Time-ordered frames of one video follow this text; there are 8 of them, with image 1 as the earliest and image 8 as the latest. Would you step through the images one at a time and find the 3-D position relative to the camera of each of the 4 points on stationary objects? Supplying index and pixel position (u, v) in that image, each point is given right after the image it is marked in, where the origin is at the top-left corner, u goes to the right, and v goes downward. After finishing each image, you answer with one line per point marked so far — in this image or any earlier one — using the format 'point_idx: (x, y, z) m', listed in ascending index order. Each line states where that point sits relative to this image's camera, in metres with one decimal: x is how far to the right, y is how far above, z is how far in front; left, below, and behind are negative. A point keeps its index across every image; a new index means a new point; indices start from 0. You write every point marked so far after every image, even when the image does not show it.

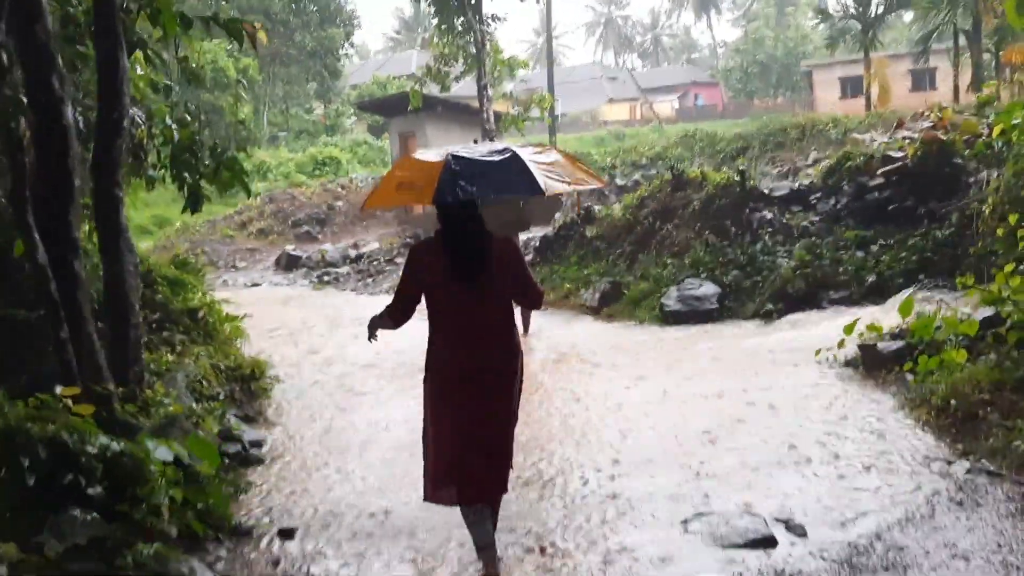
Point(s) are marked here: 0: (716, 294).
0: (+2.3, -0.1, +9.9) m
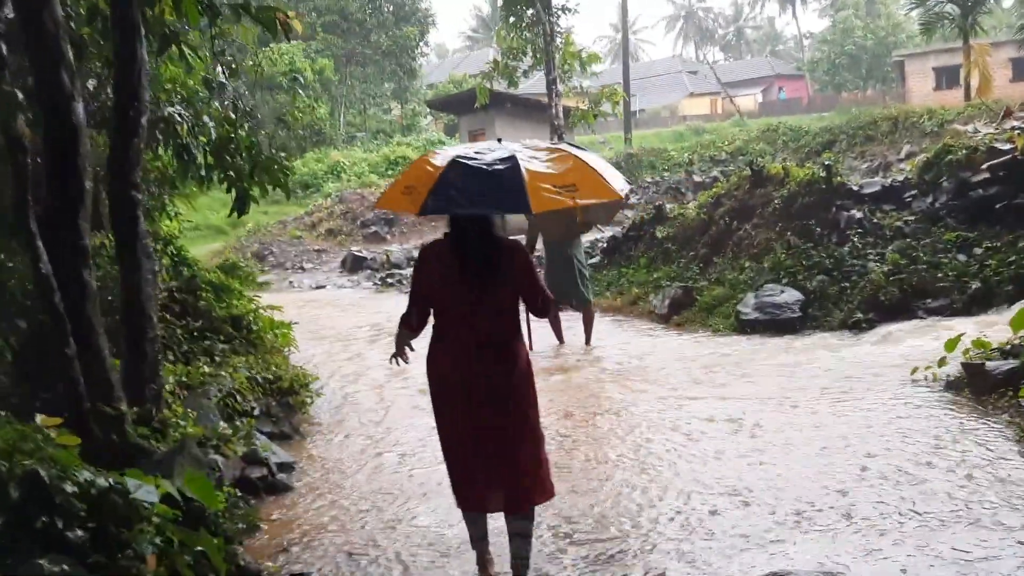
0: (+2.9, -0.1, +9.1) m
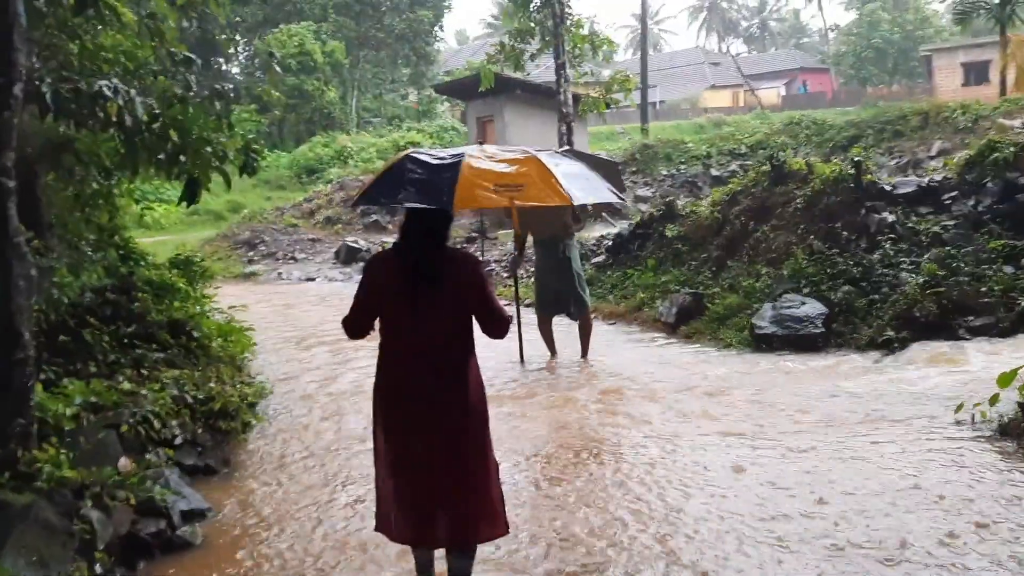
0: (+2.8, -0.2, +8.0) m
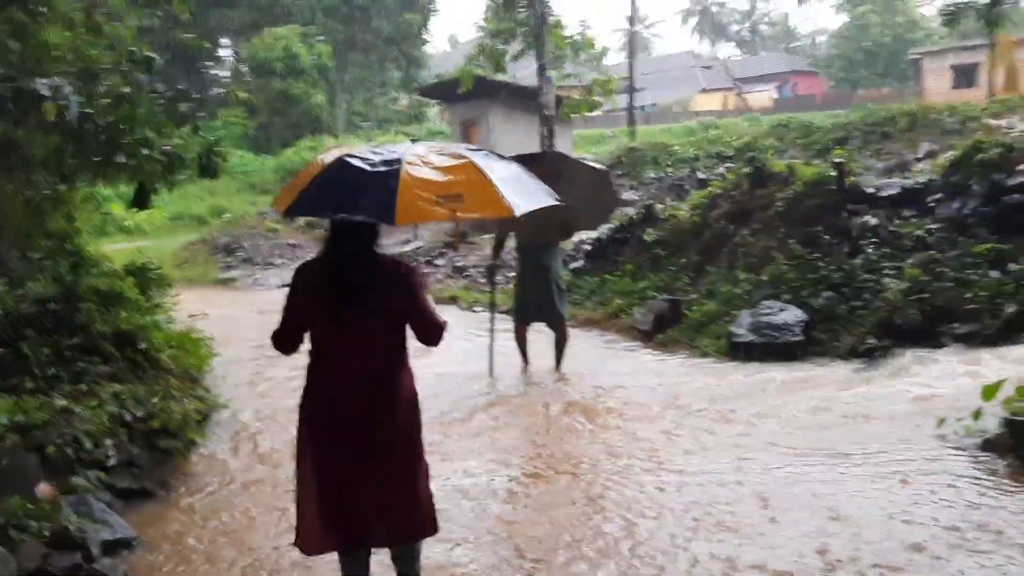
0: (+2.5, -0.3, +7.8) m
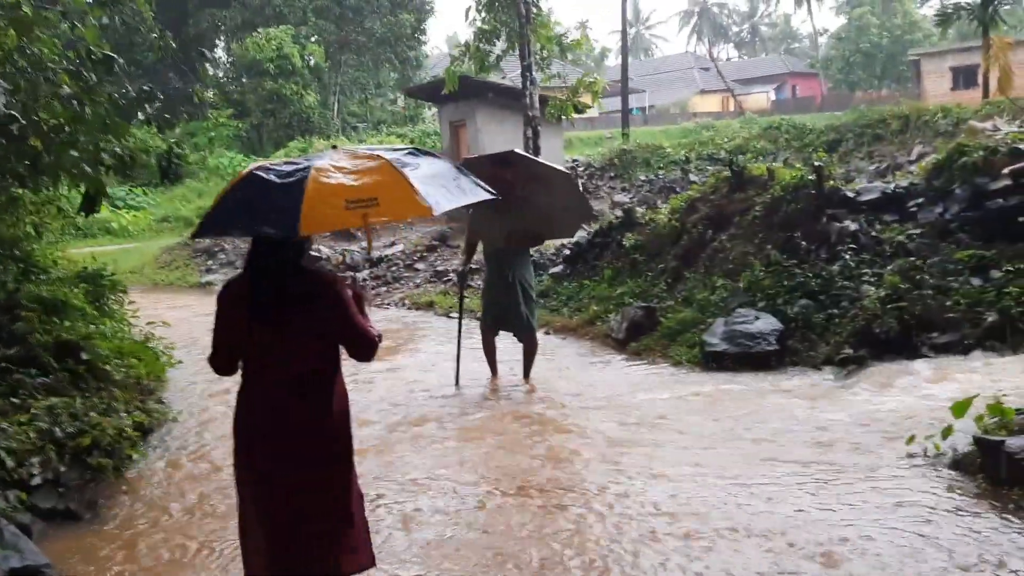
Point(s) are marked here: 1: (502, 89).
0: (+2.2, -0.4, +7.5) m
1: (-0.2, +4.3, +19.1) m
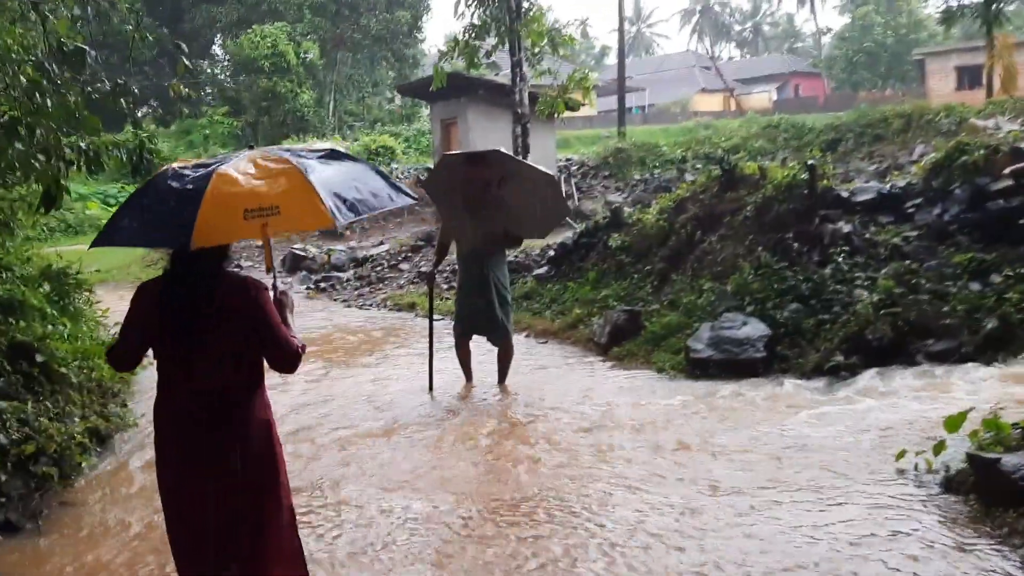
0: (+2.0, -0.4, +7.2) m
1: (-0.4, +4.3, +18.8) m
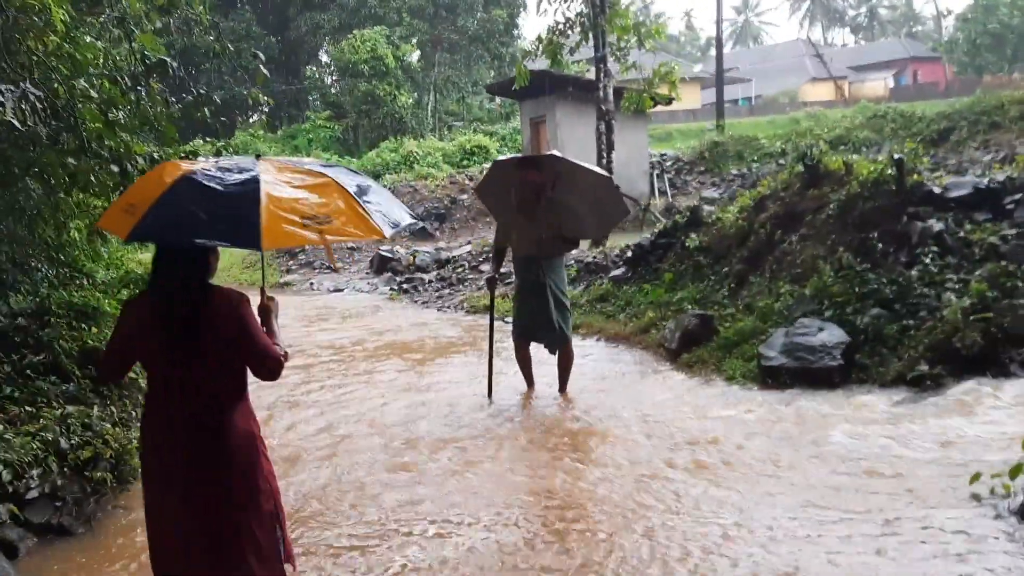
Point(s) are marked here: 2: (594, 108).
0: (+2.5, -0.4, +6.8) m
1: (+1.5, +4.3, +18.6) m
2: (+1.9, +3.9, +19.0) m
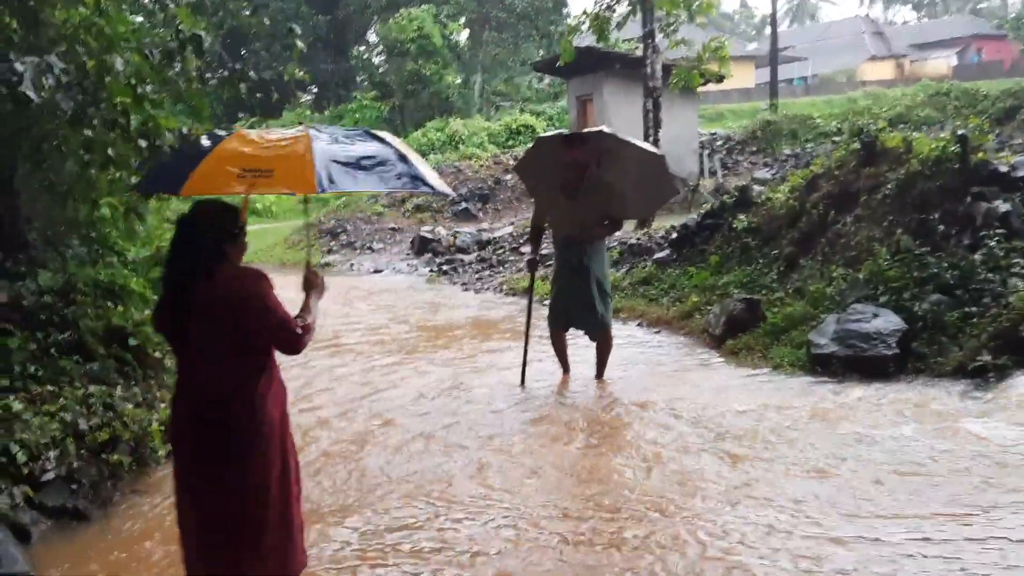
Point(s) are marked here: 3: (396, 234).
0: (+2.8, -0.3, +6.4) m
1: (+2.4, +4.7, +18.1) m
2: (+2.9, +4.2, +18.6) m
3: (-2.3, +1.1, +17.7) m
